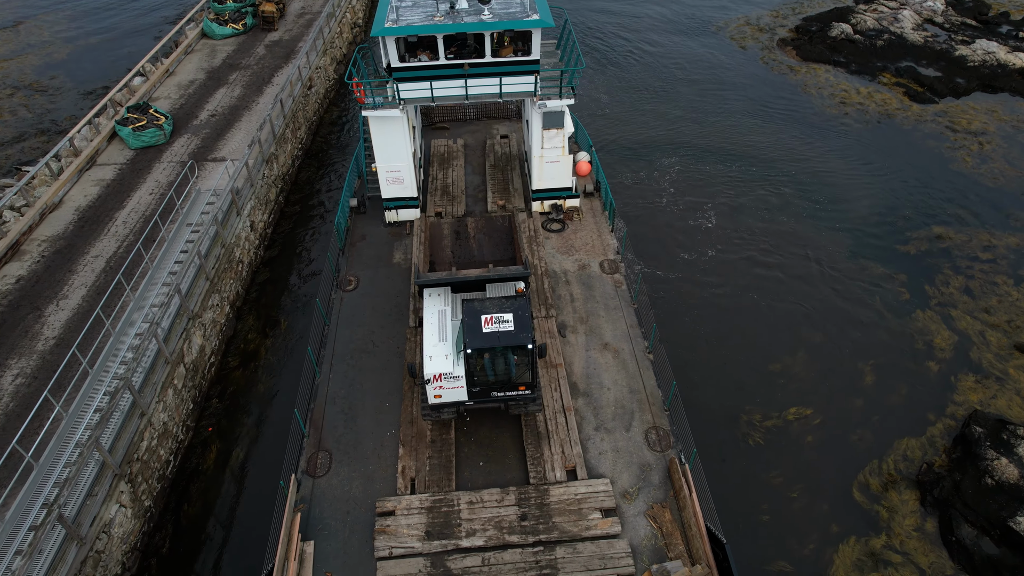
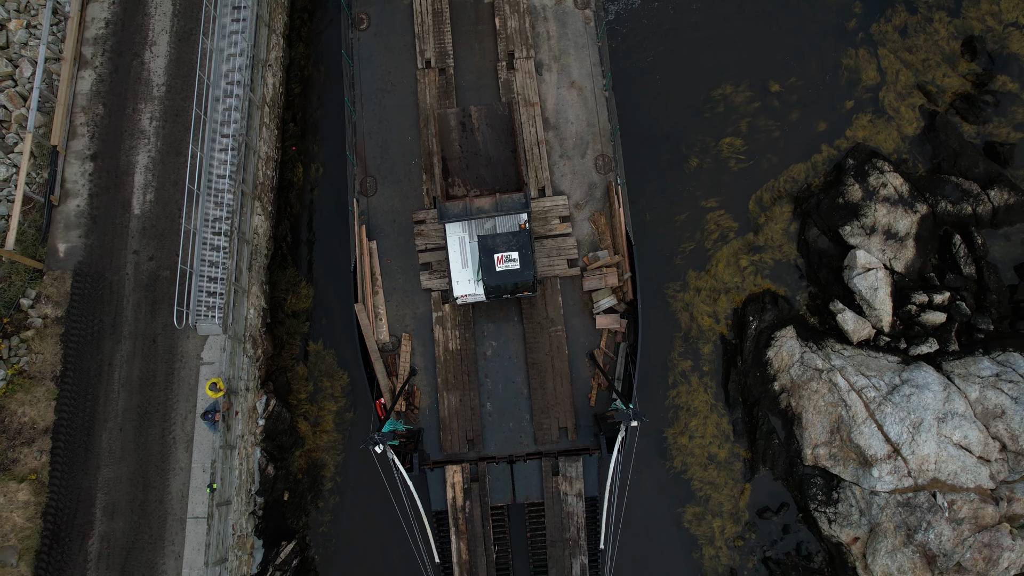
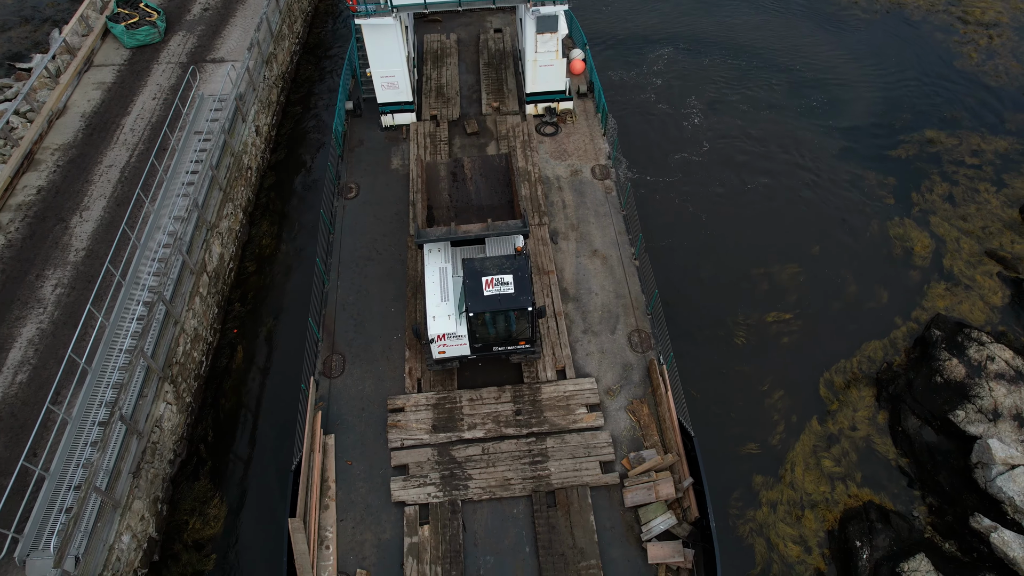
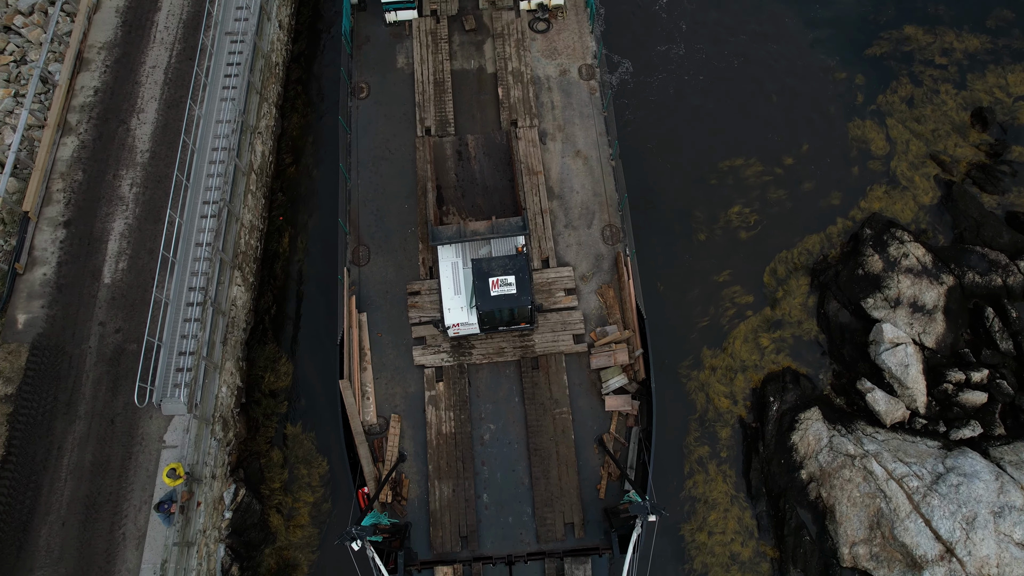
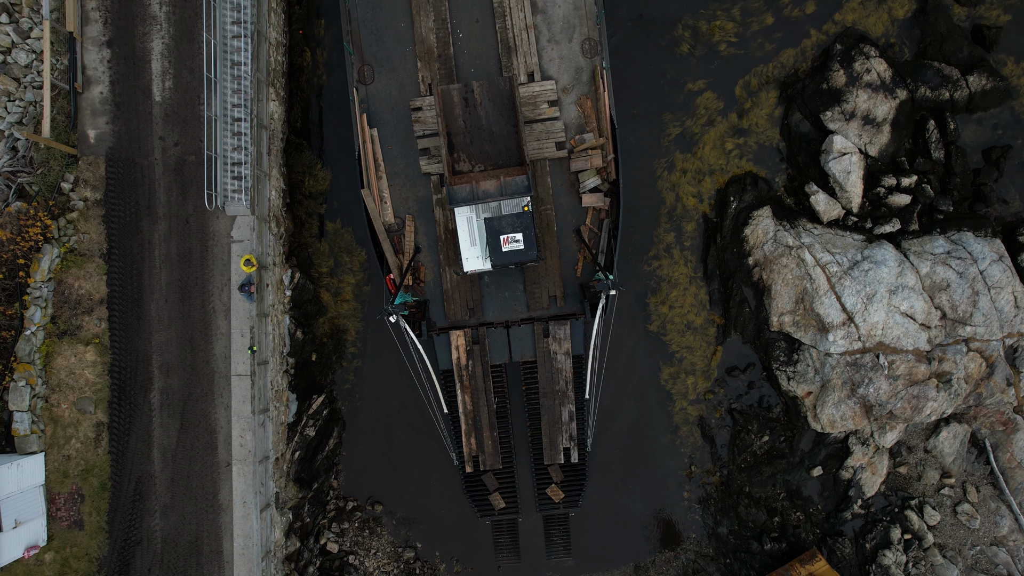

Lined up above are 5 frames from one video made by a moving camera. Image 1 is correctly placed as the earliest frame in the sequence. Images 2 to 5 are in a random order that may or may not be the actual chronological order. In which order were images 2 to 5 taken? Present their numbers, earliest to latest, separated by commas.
3, 4, 2, 5
